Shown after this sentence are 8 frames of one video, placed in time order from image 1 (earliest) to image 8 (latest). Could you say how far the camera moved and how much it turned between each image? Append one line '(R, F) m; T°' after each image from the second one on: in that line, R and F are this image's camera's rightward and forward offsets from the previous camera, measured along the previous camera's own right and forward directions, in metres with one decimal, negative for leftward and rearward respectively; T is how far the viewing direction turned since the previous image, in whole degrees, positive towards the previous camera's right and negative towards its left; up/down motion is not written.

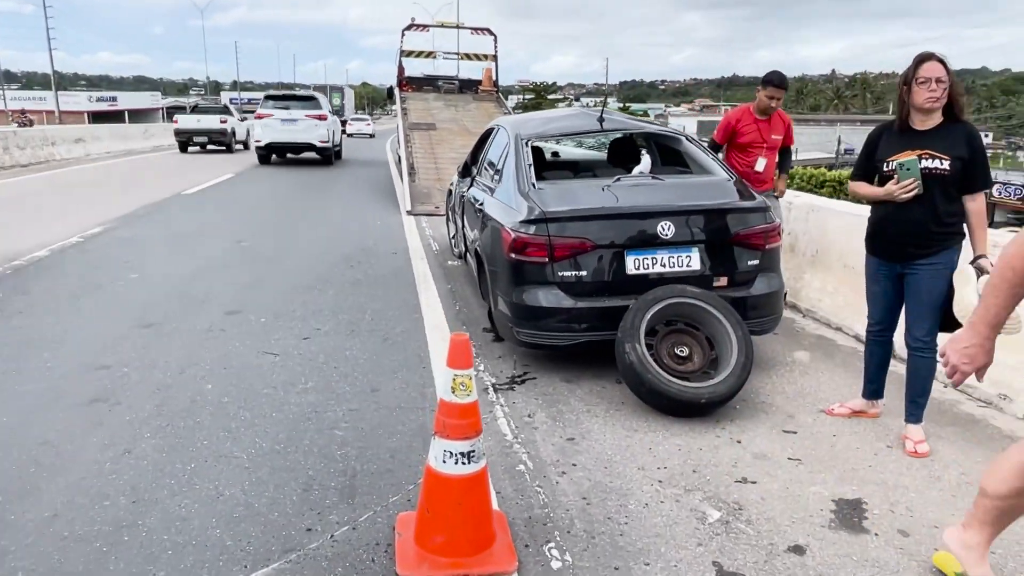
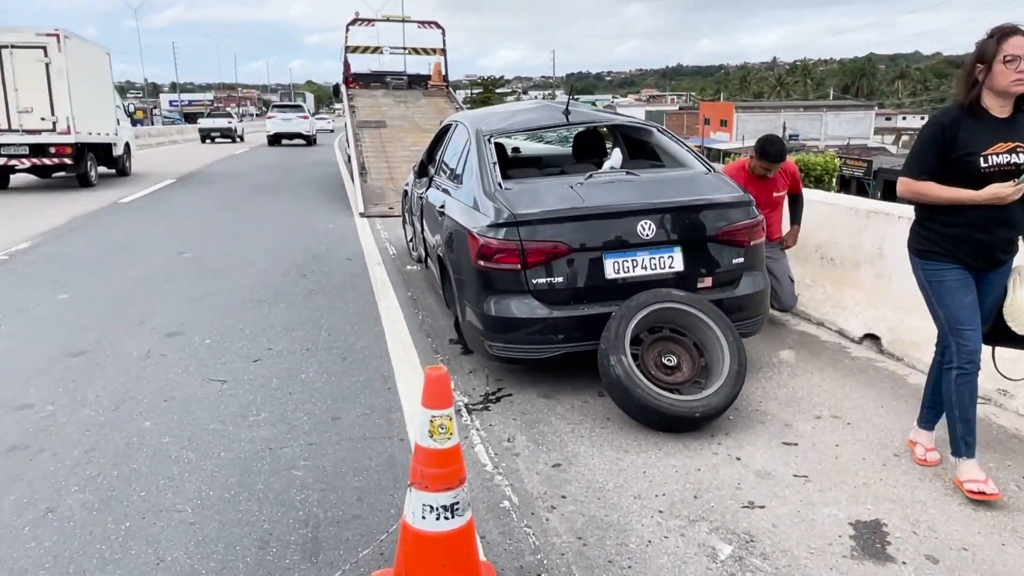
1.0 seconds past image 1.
(-0.1, +0.4) m; +3°
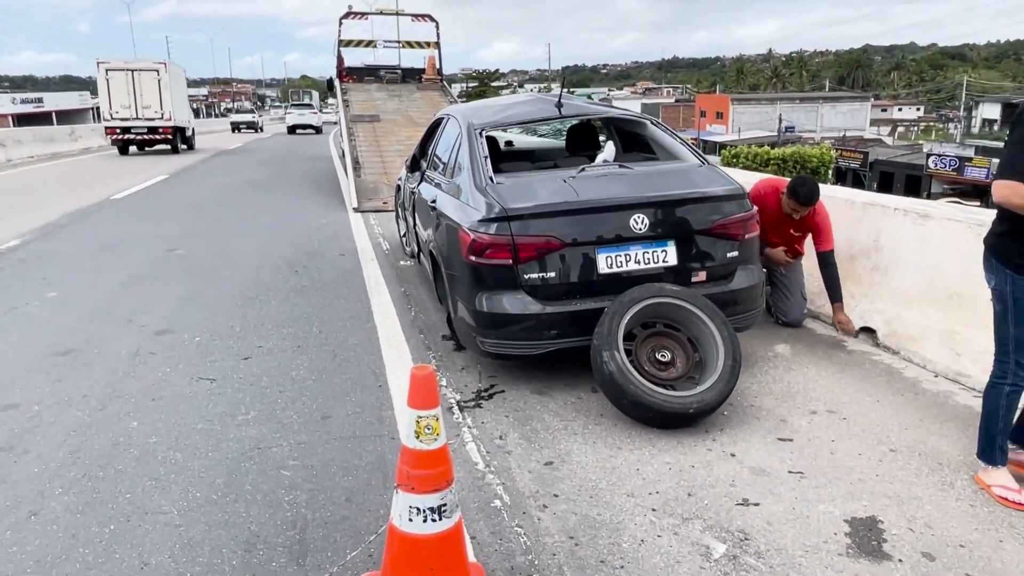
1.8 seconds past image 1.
(0.0, +0.1) m; 0°
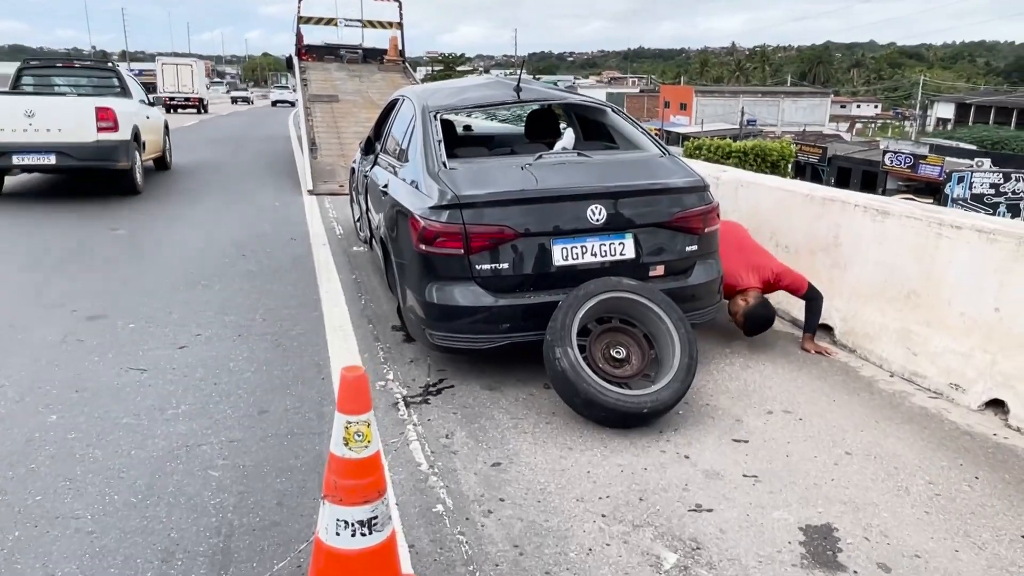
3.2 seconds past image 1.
(+0.1, +0.2) m; +3°
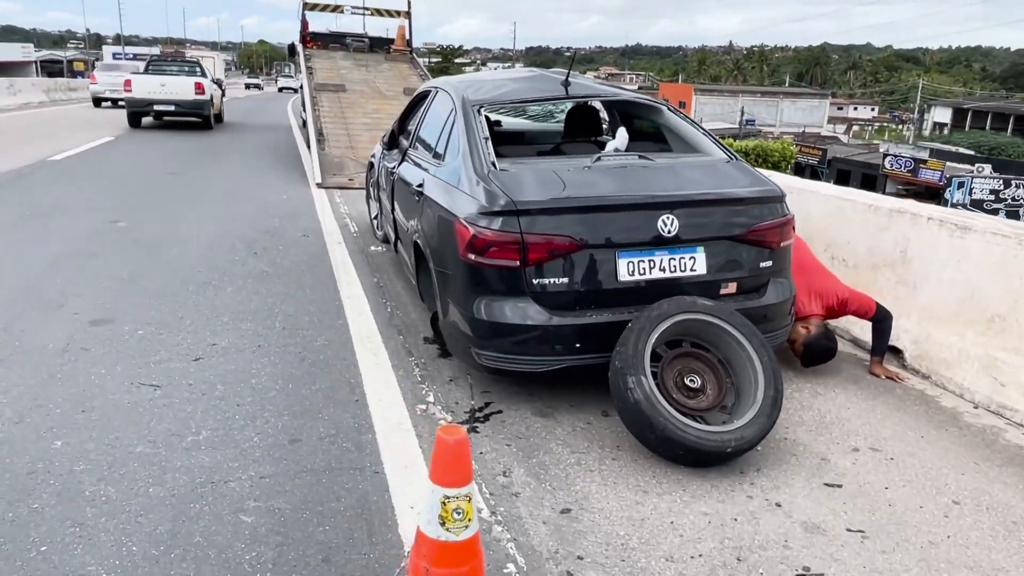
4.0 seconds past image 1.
(-0.3, +0.4) m; +1°
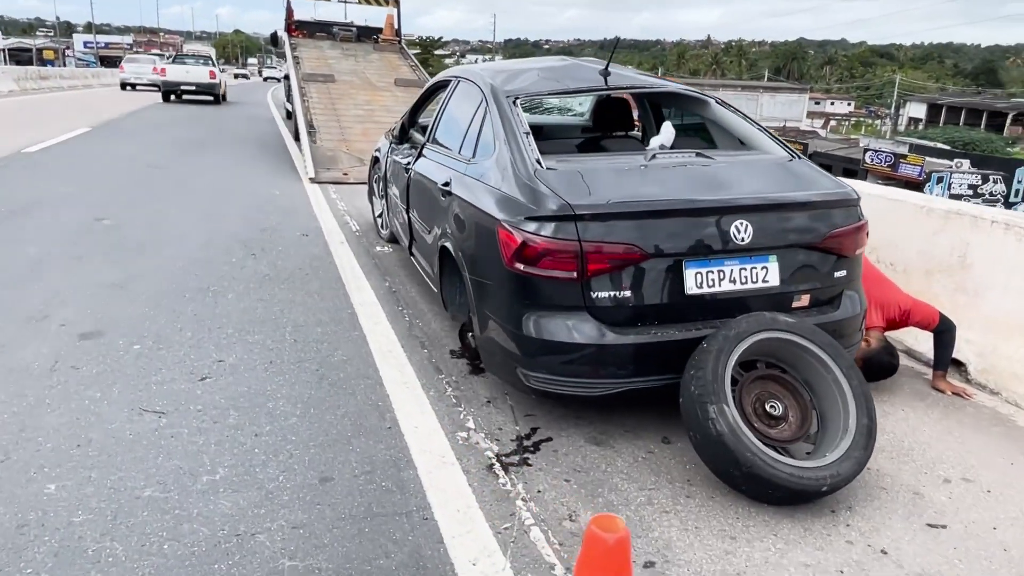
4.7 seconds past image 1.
(-0.3, +0.4) m; +2°
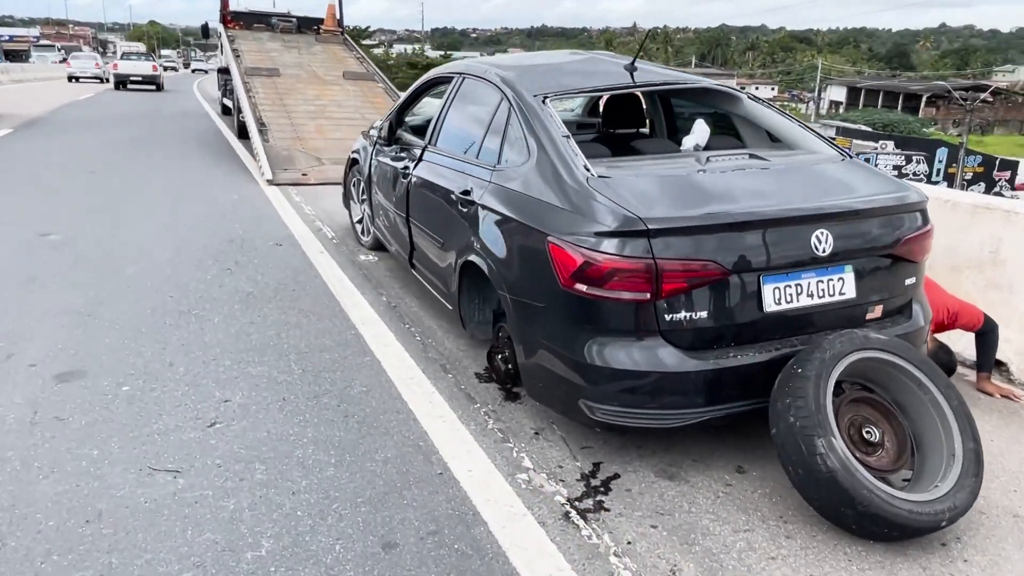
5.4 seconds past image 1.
(-0.5, +0.4) m; +5°
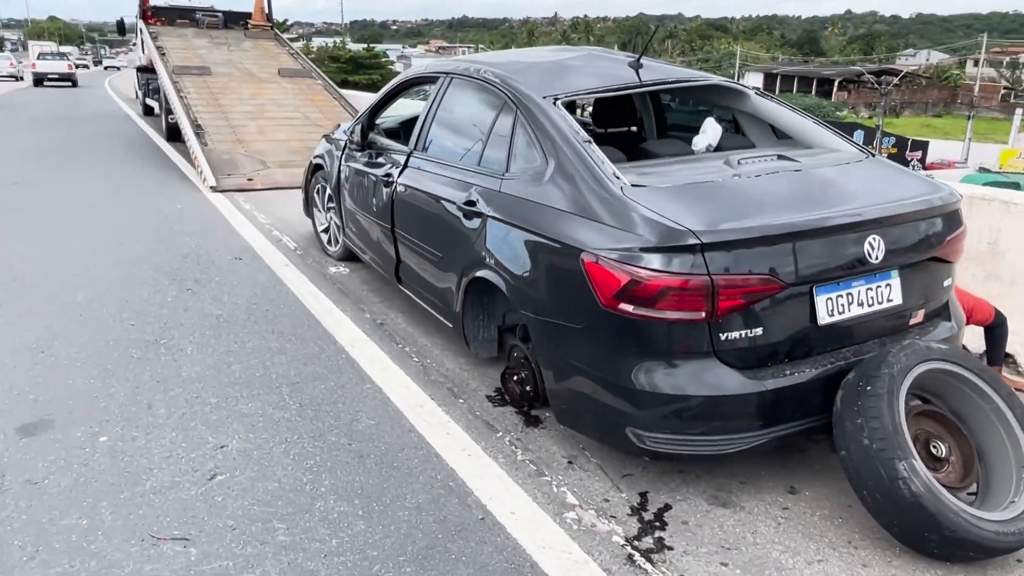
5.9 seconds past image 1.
(-0.4, +0.3) m; +5°
